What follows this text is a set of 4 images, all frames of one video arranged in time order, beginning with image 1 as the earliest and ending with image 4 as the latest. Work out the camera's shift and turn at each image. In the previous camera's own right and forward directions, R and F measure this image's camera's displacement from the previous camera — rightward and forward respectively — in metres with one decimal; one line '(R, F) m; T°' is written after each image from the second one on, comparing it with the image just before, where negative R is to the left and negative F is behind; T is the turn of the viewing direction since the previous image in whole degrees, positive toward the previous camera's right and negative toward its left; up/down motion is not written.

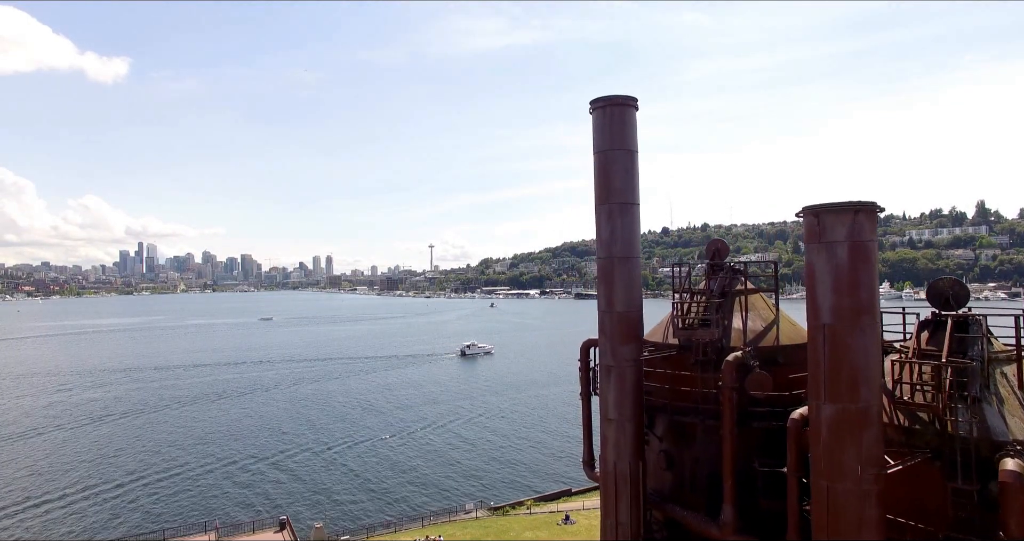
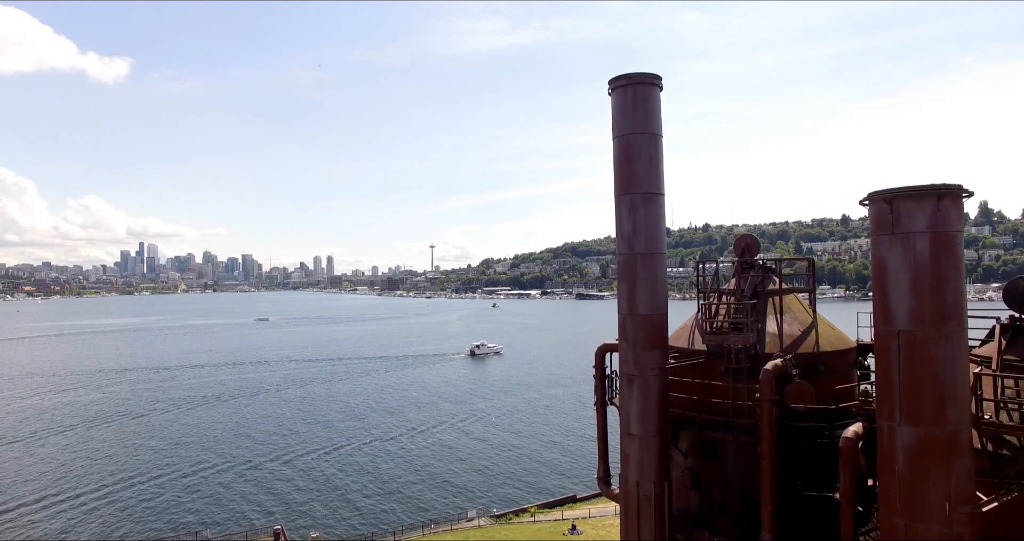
(-0.1, +0.8) m; 0°
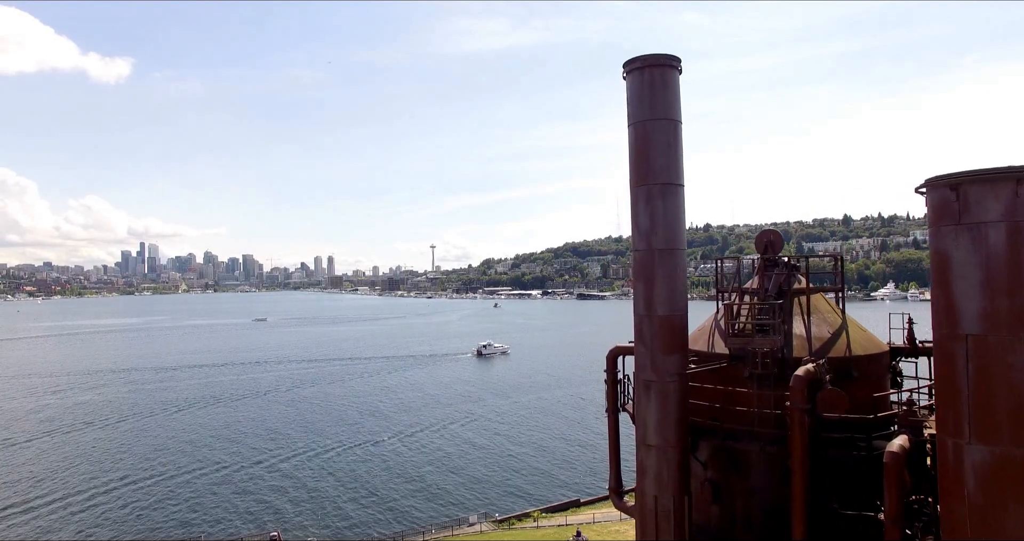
(-0.1, +0.5) m; 0°
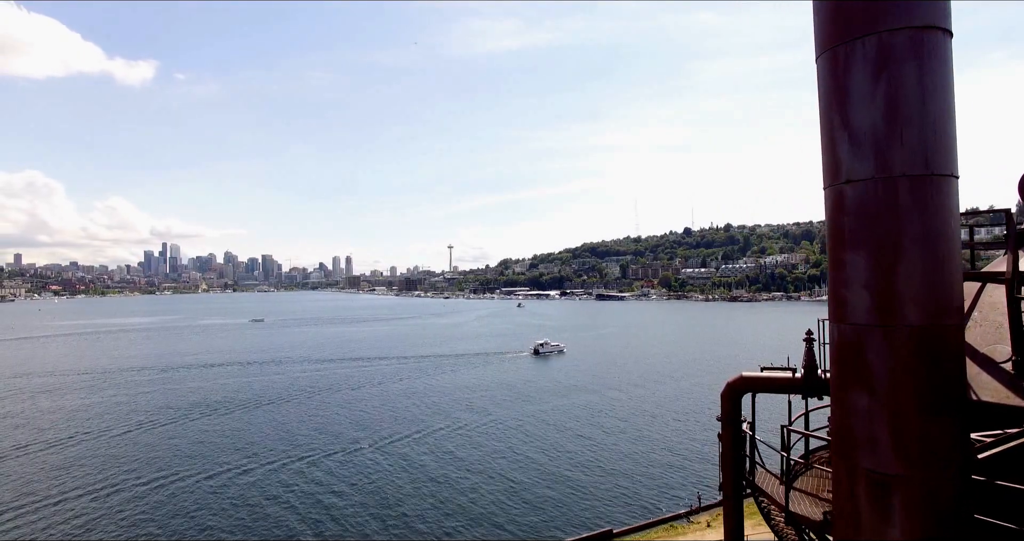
(-0.2, +3.7) m; -2°
